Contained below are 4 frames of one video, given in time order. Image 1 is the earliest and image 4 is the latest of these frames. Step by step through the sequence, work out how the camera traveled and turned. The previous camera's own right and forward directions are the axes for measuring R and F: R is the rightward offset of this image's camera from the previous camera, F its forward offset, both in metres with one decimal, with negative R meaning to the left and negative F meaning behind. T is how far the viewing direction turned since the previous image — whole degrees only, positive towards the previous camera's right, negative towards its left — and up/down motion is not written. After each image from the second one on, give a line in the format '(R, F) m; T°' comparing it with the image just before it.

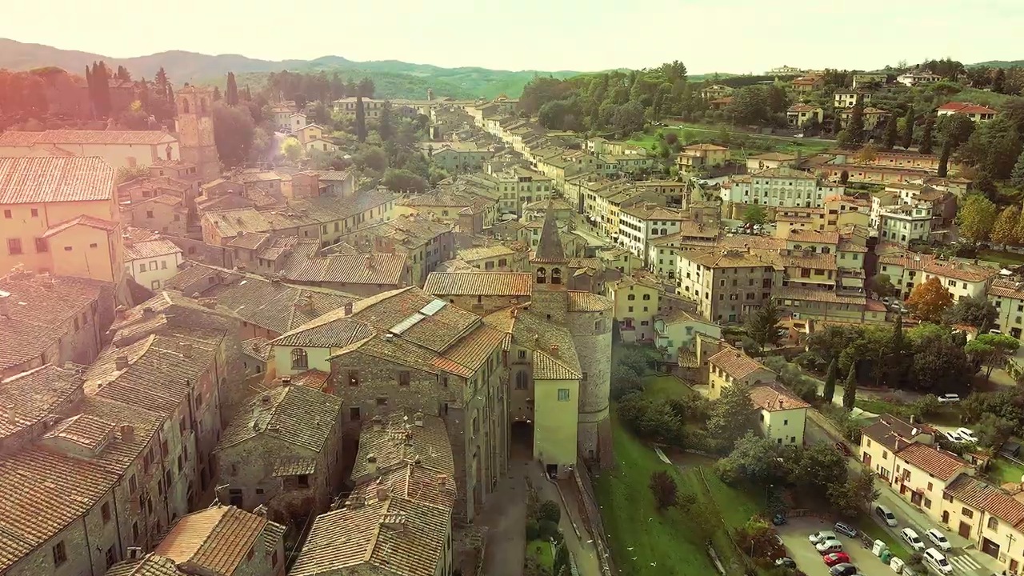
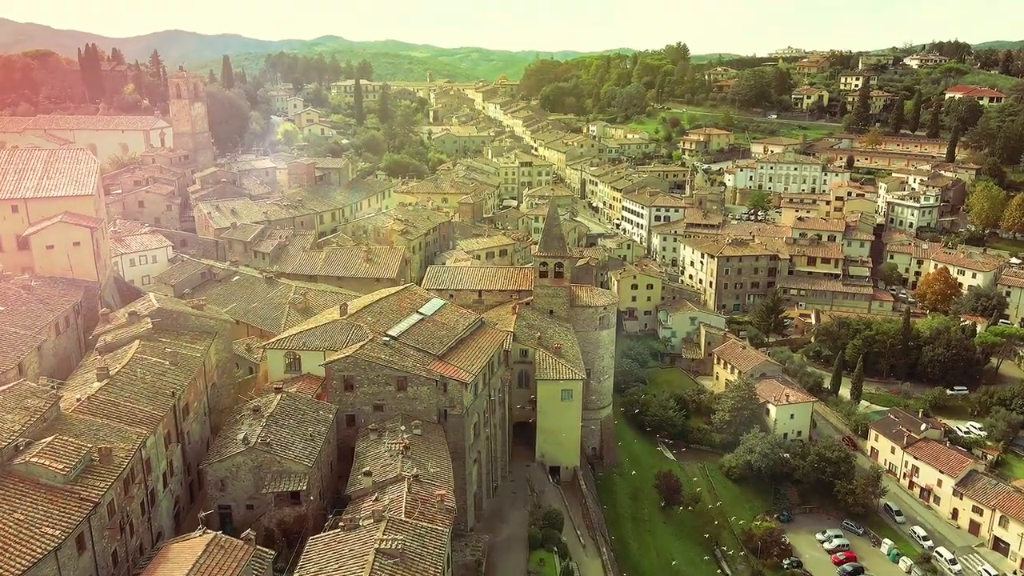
(-0.1, +1.1) m; 0°
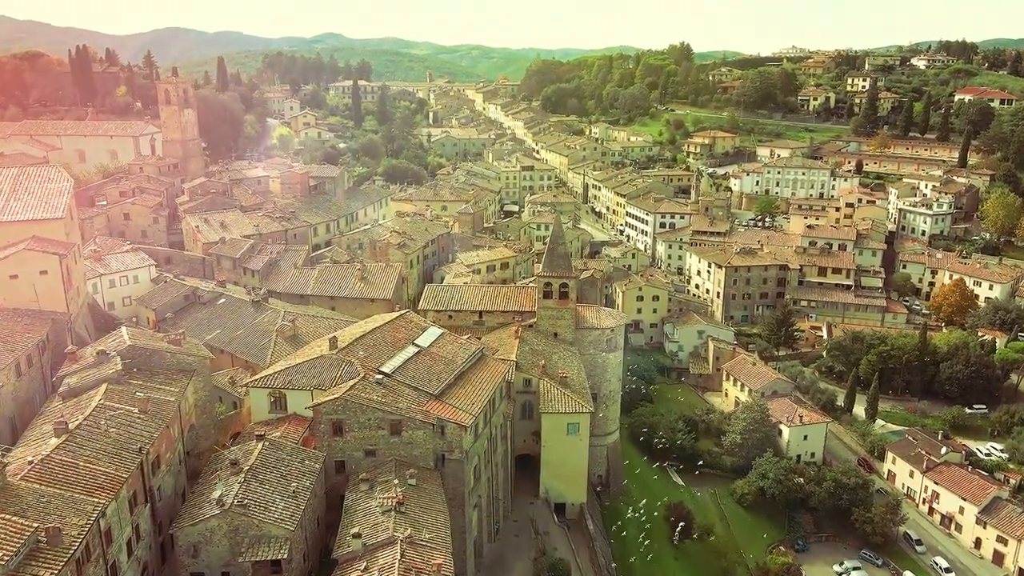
(-0.1, +2.0) m; 0°
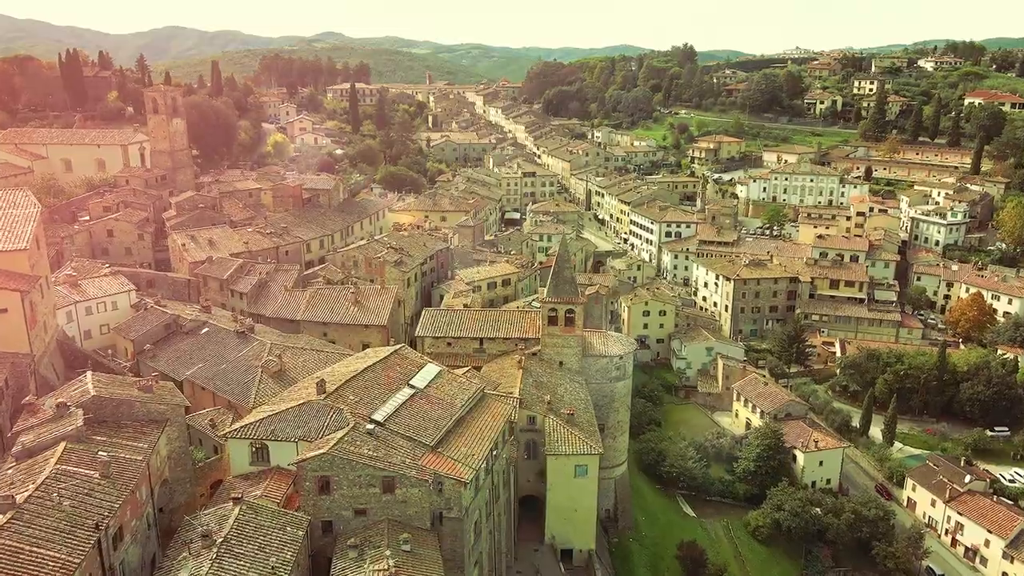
(-0.1, +2.1) m; 0°
